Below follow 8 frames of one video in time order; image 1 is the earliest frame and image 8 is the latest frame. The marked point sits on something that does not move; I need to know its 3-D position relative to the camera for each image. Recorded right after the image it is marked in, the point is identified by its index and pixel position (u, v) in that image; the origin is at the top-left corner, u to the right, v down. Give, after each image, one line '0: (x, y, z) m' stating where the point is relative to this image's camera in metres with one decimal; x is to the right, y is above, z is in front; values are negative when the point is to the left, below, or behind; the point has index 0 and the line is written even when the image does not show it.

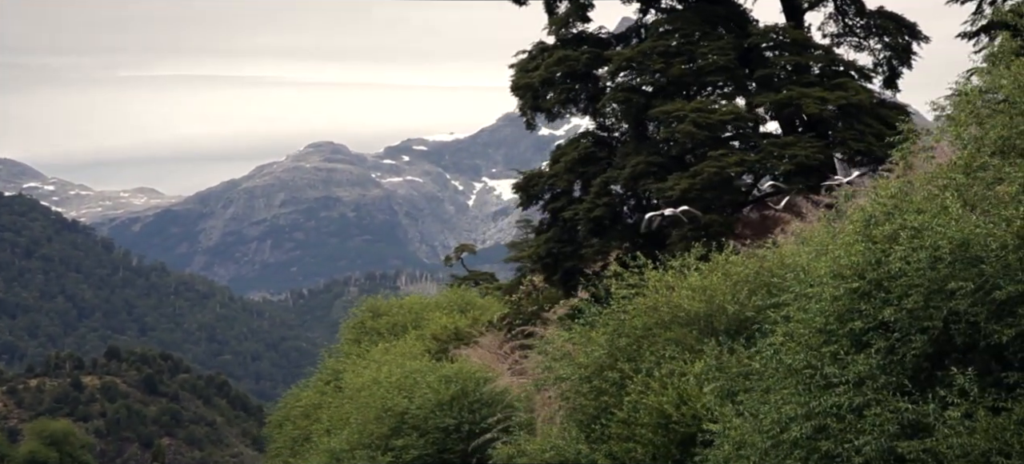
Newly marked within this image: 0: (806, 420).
0: (+3.6, -2.3, +15.9) m
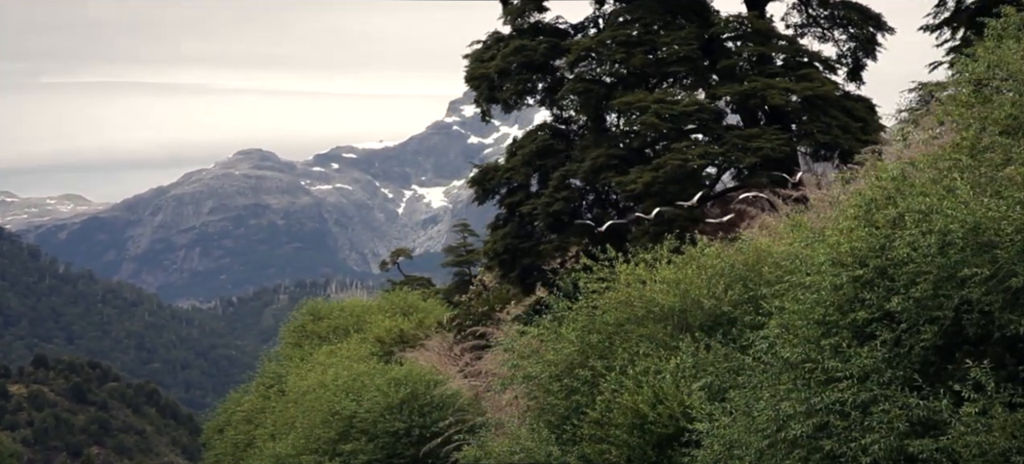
0: (+3.4, -2.2, +14.9) m
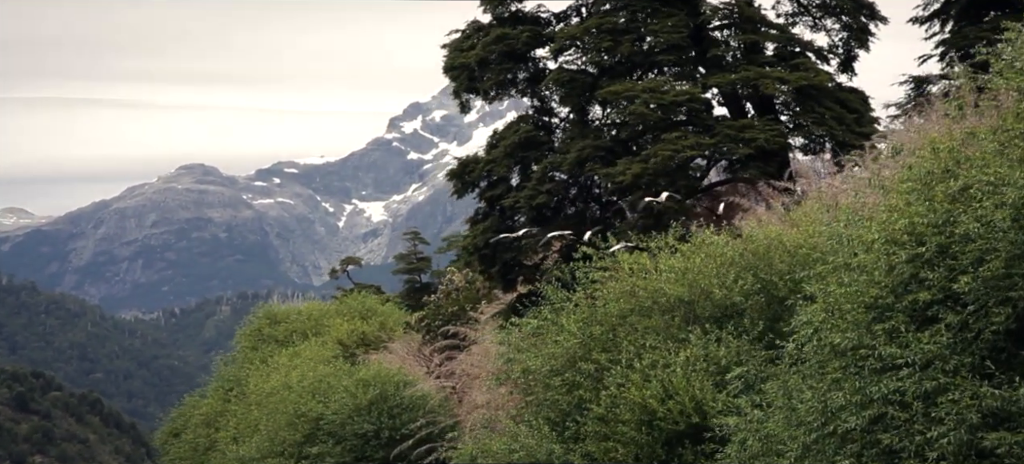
0: (+3.7, -1.9, +13.7) m
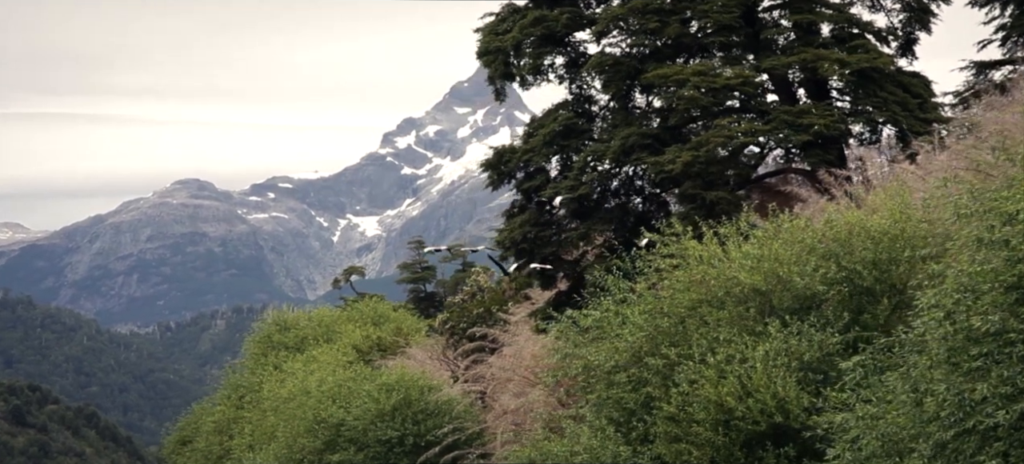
0: (+4.6, -1.6, +11.9) m
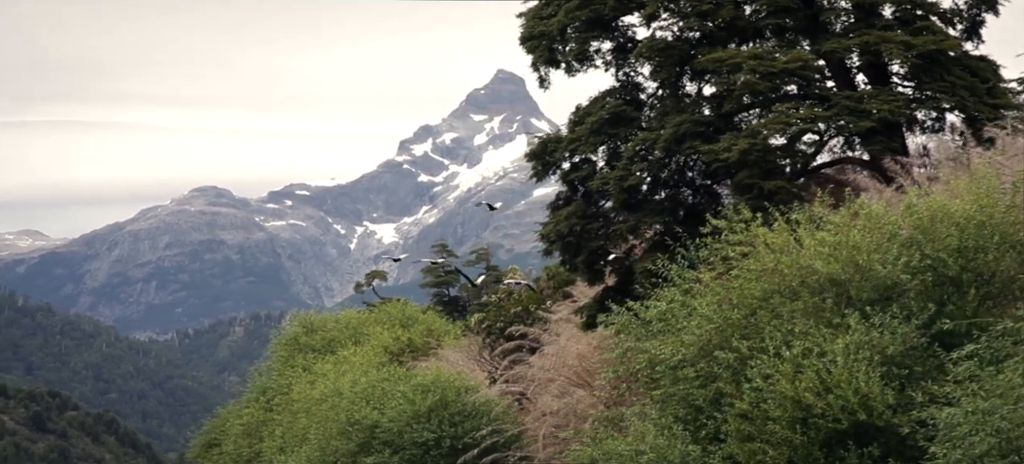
0: (+5.4, -1.3, +10.7) m
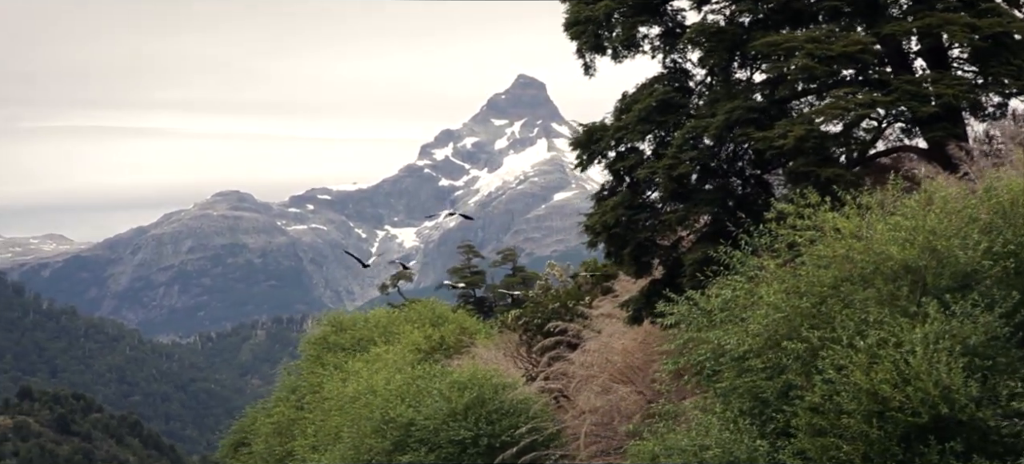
0: (+6.0, -1.1, +9.7) m
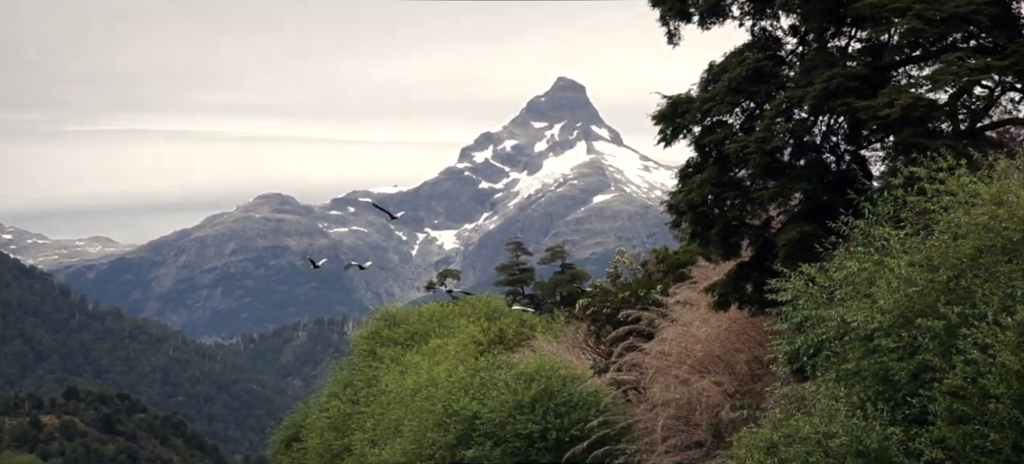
0: (+7.0, -0.7, +7.9) m
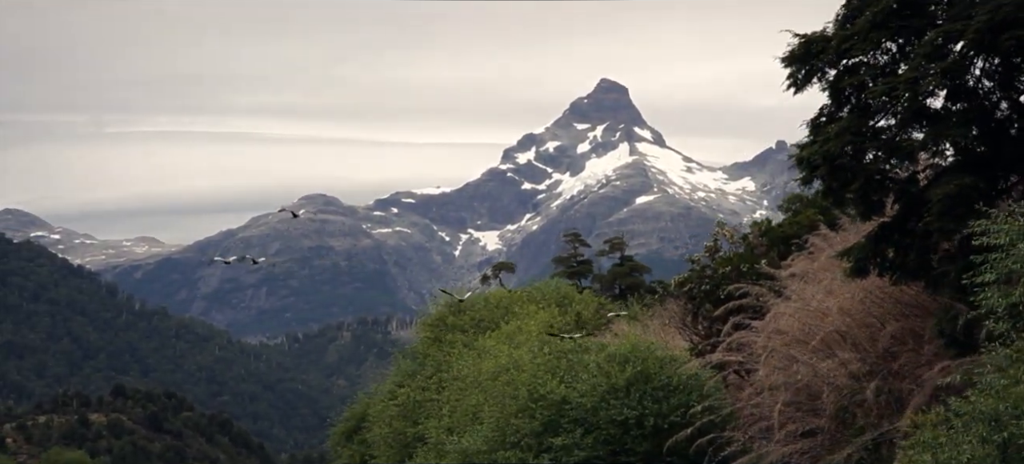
0: (+8.4, +0.1, +4.8) m
